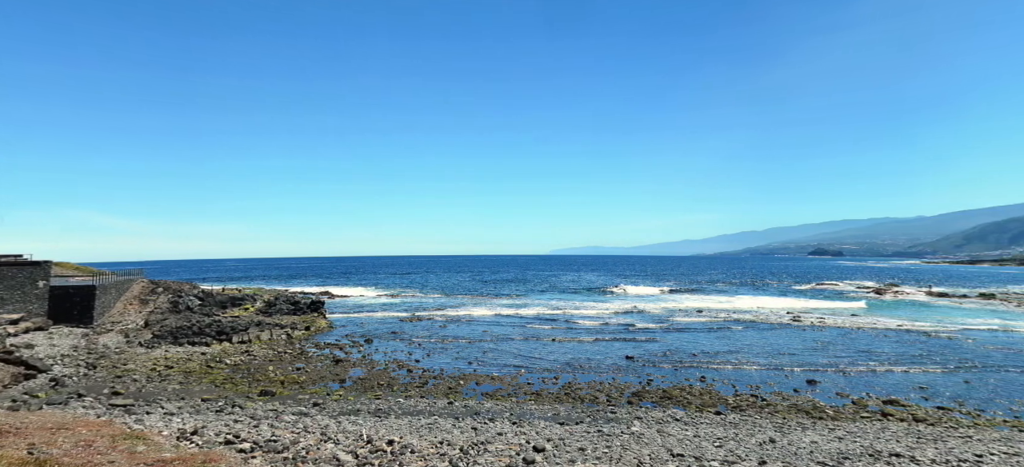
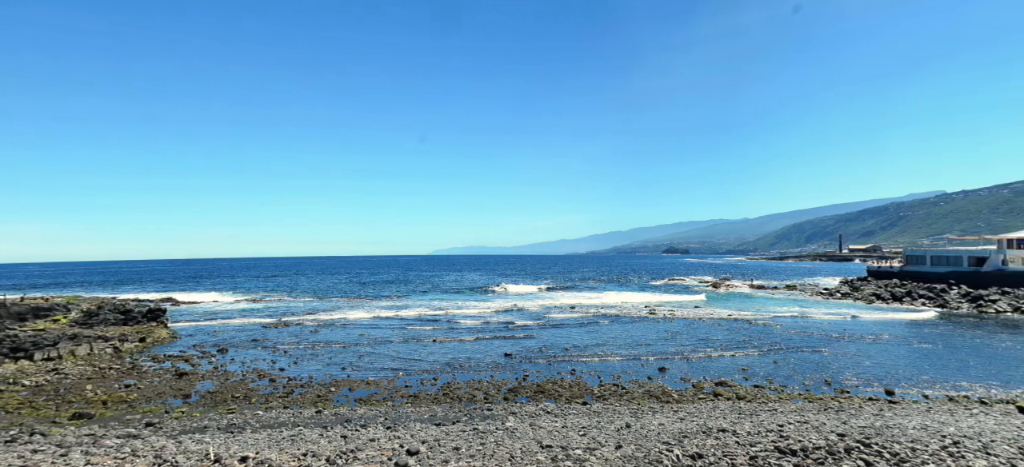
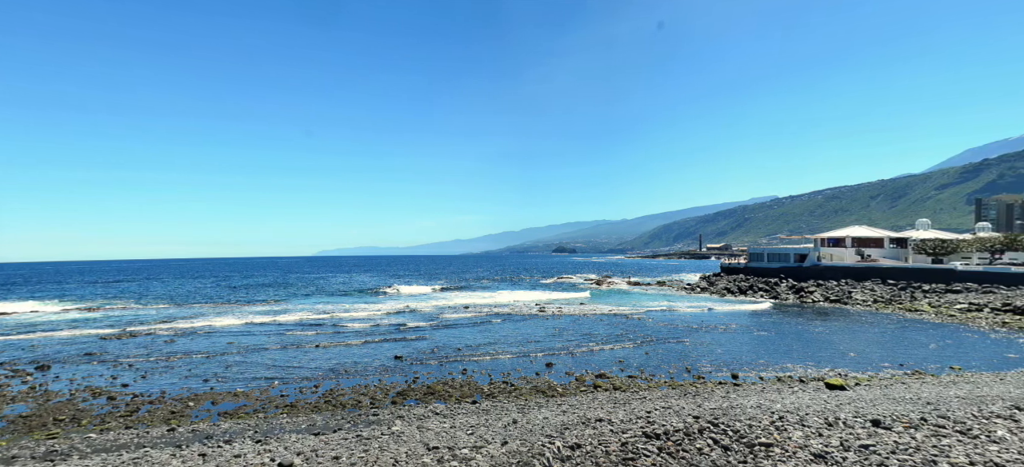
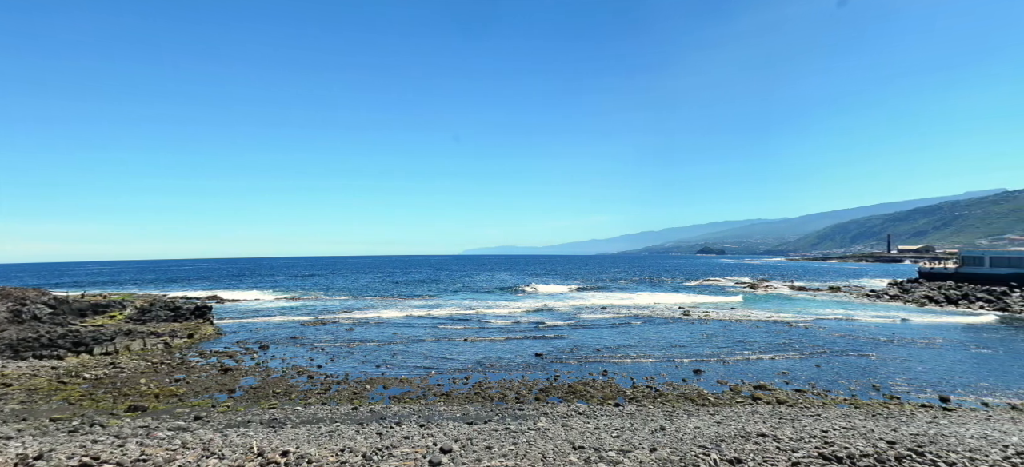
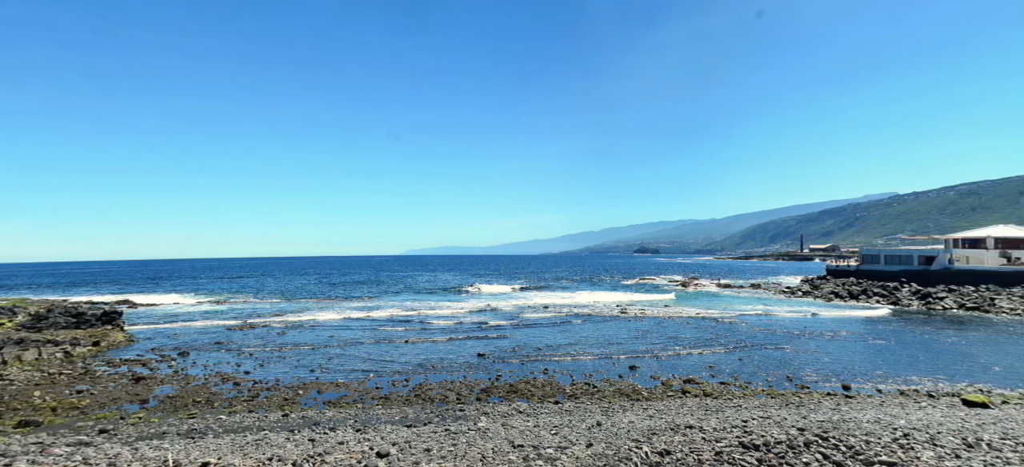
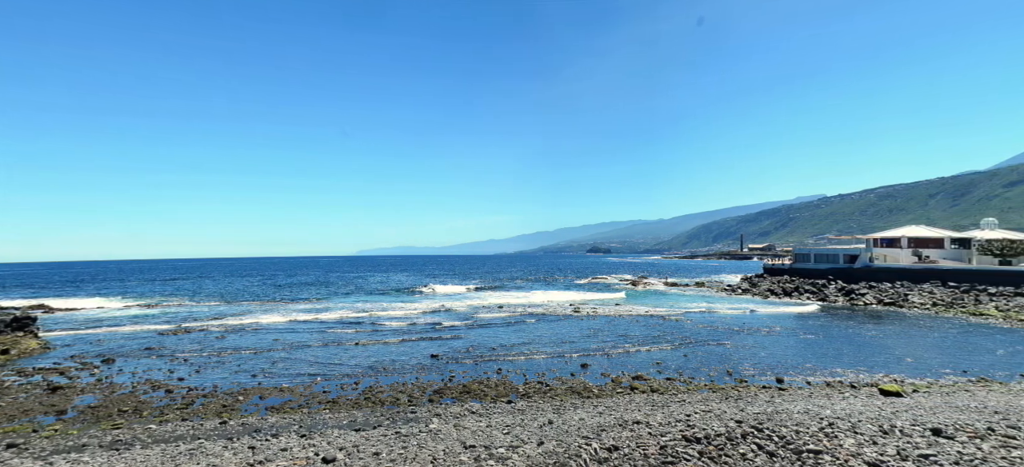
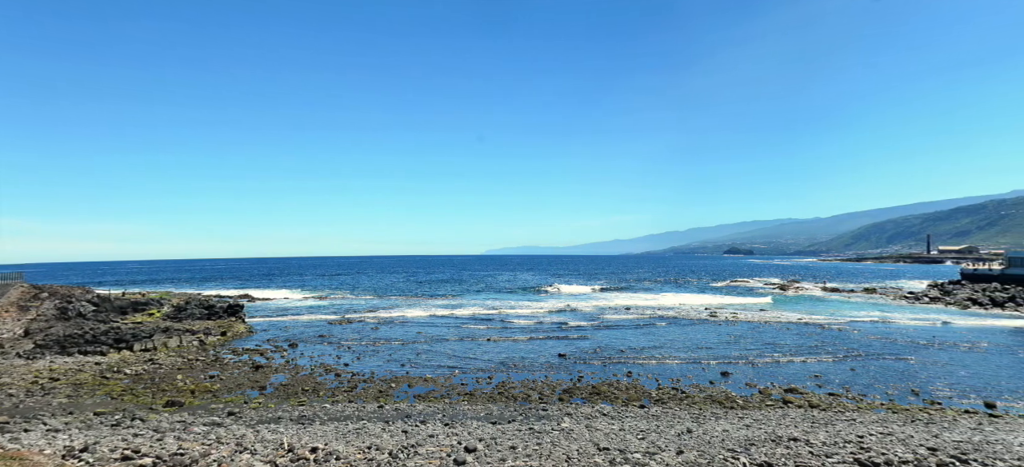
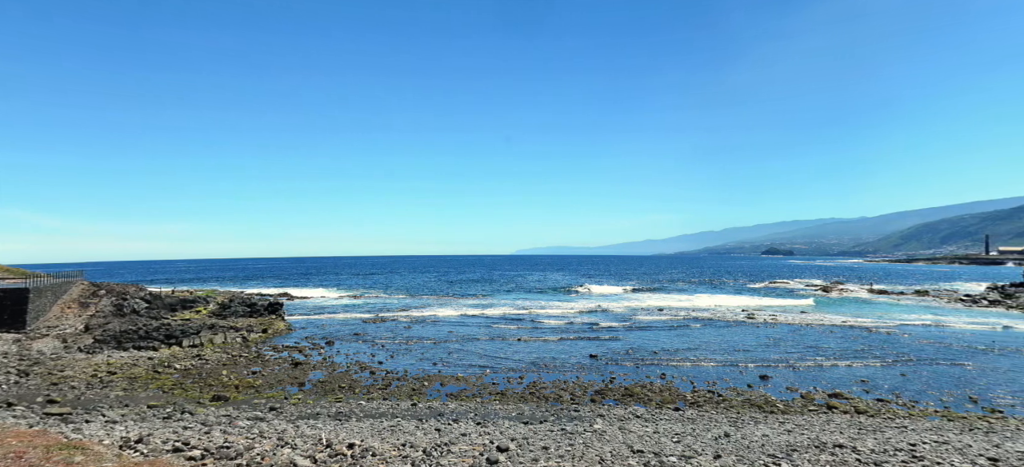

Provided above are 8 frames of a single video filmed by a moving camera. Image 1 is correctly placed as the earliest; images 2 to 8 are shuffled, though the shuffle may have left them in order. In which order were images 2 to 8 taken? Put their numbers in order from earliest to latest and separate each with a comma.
8, 7, 4, 2, 5, 6, 3
